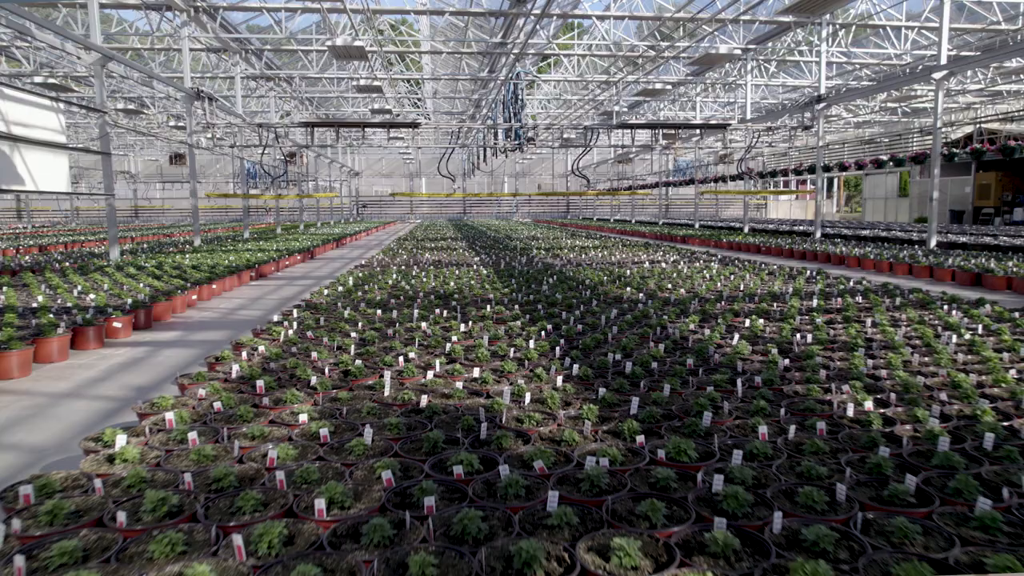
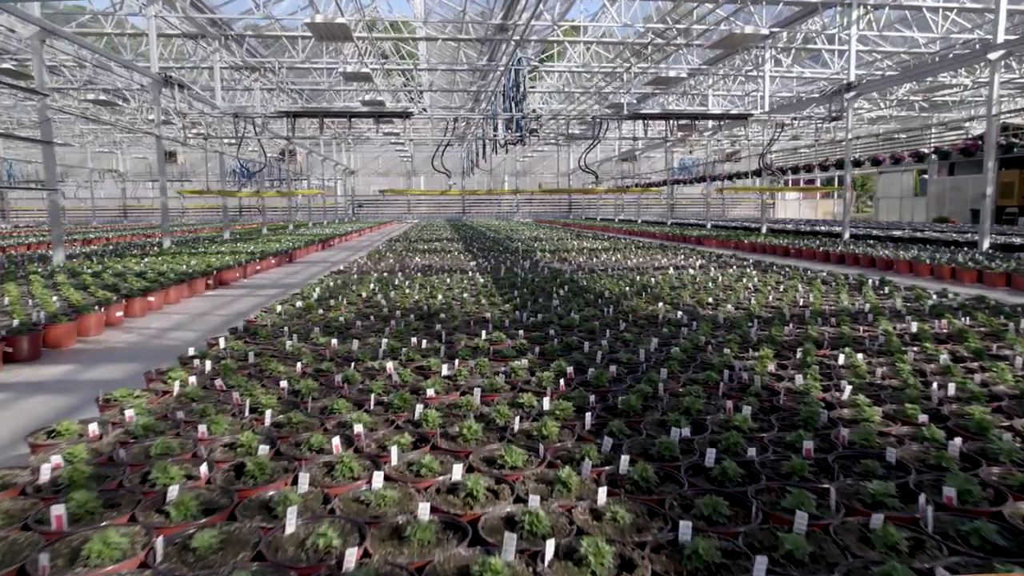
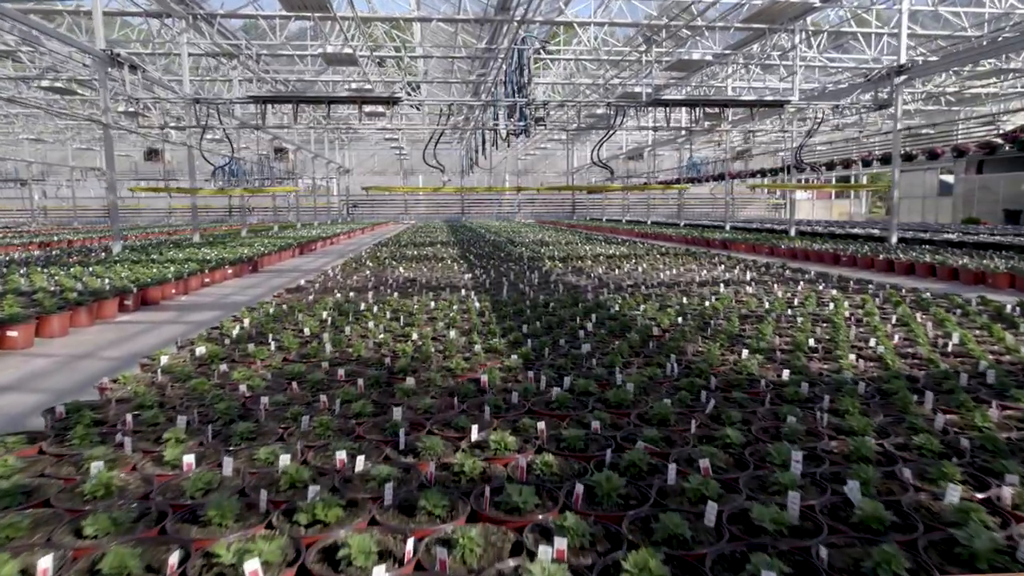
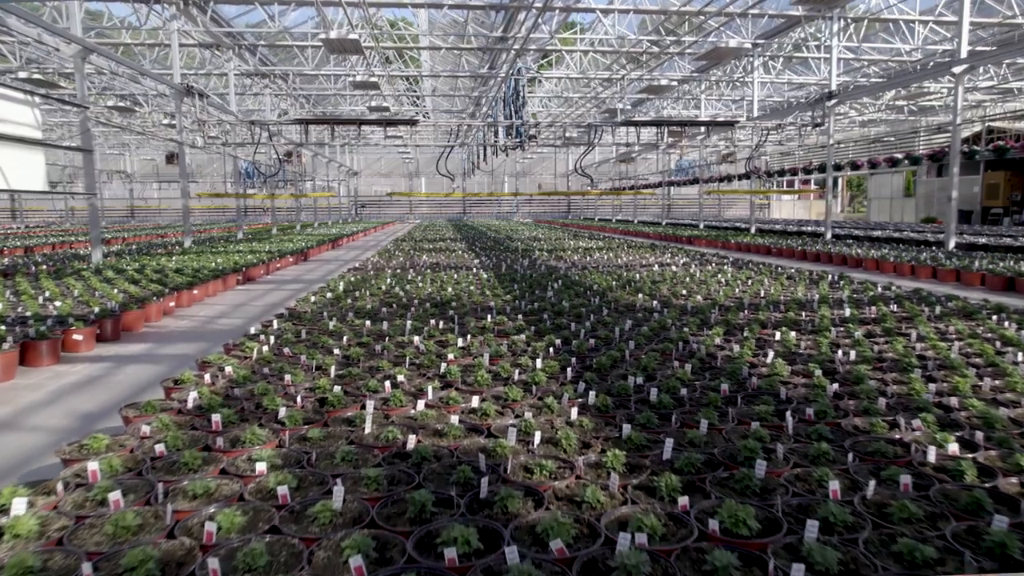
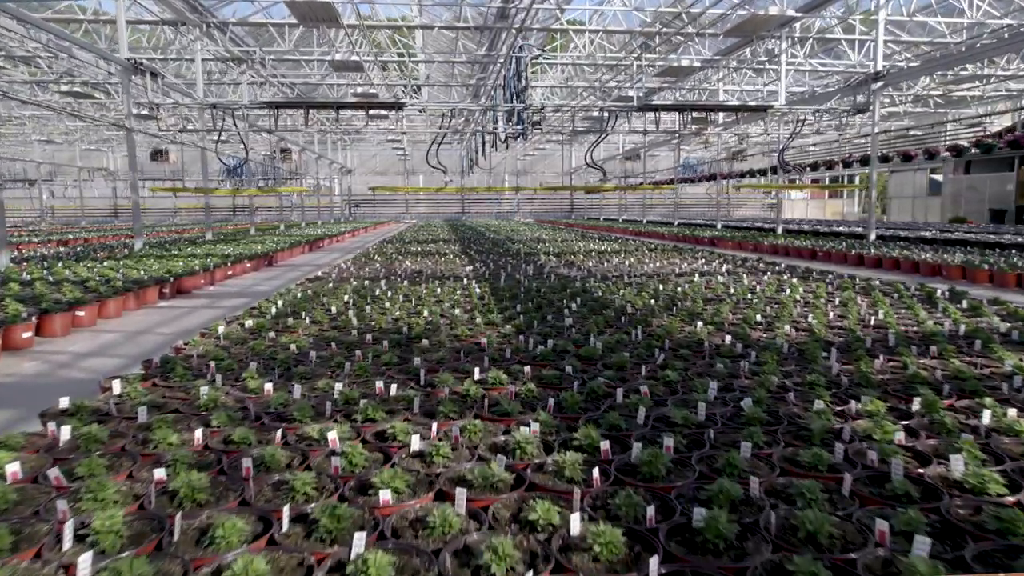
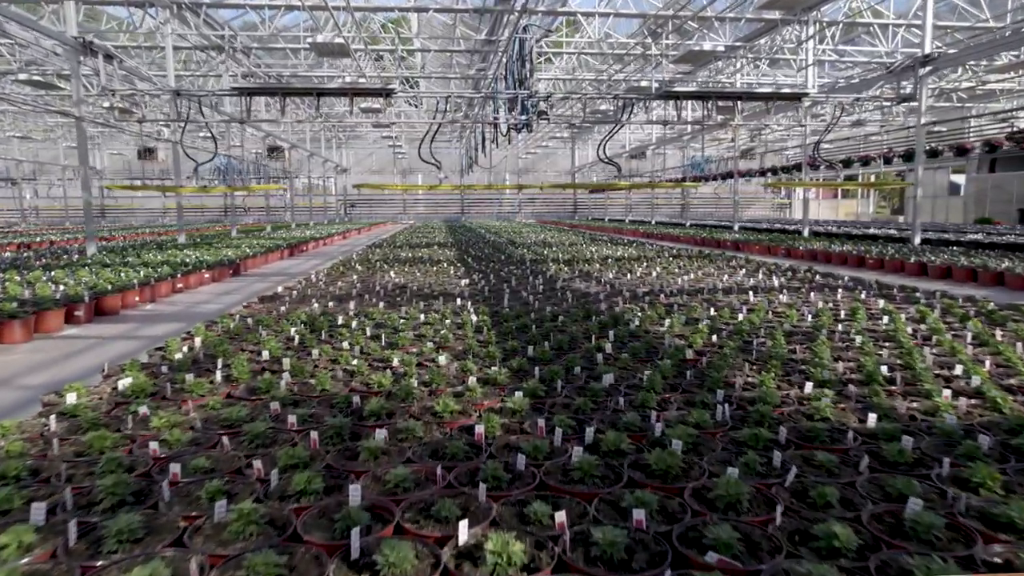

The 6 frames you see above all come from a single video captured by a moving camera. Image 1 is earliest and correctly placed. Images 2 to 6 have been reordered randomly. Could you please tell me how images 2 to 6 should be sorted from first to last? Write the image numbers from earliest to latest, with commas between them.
4, 2, 5, 3, 6
